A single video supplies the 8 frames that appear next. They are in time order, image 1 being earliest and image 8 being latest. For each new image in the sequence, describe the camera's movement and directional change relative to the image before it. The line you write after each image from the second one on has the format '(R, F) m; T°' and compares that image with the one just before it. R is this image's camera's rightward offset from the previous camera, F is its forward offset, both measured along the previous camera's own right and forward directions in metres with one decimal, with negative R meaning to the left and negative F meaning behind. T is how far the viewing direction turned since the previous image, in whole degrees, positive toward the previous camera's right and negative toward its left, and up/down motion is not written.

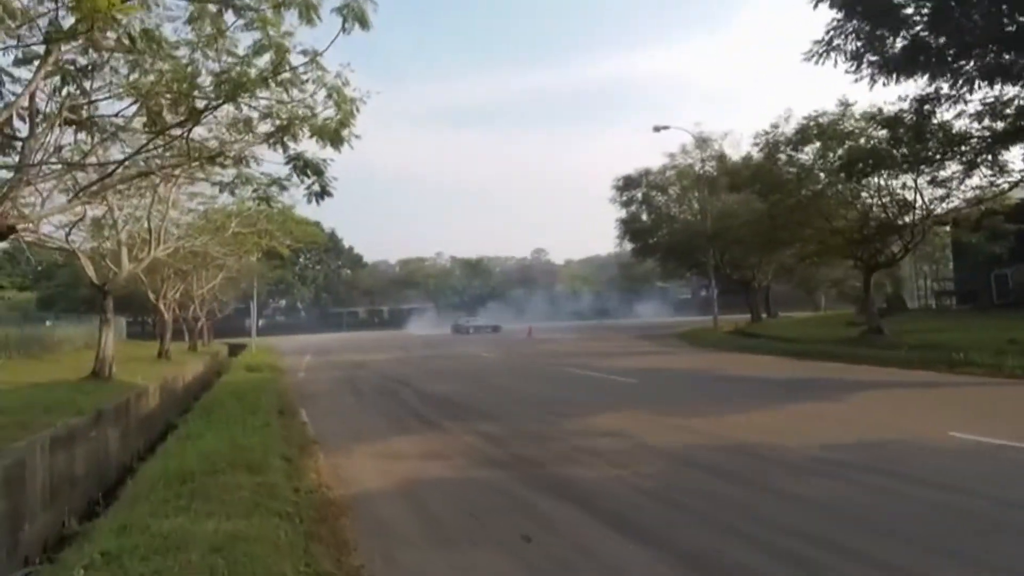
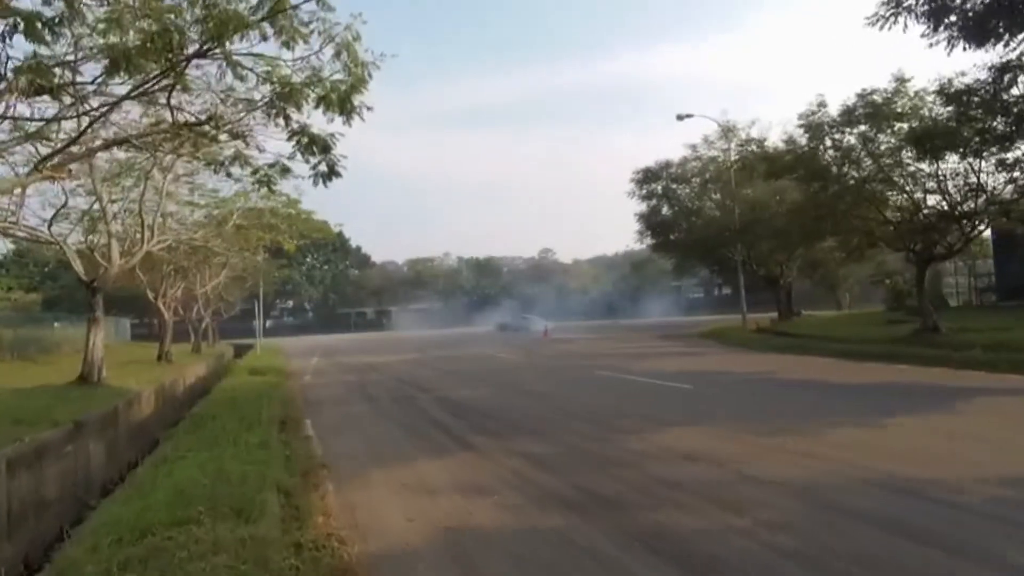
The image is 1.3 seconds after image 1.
(-0.4, +2.4) m; 0°
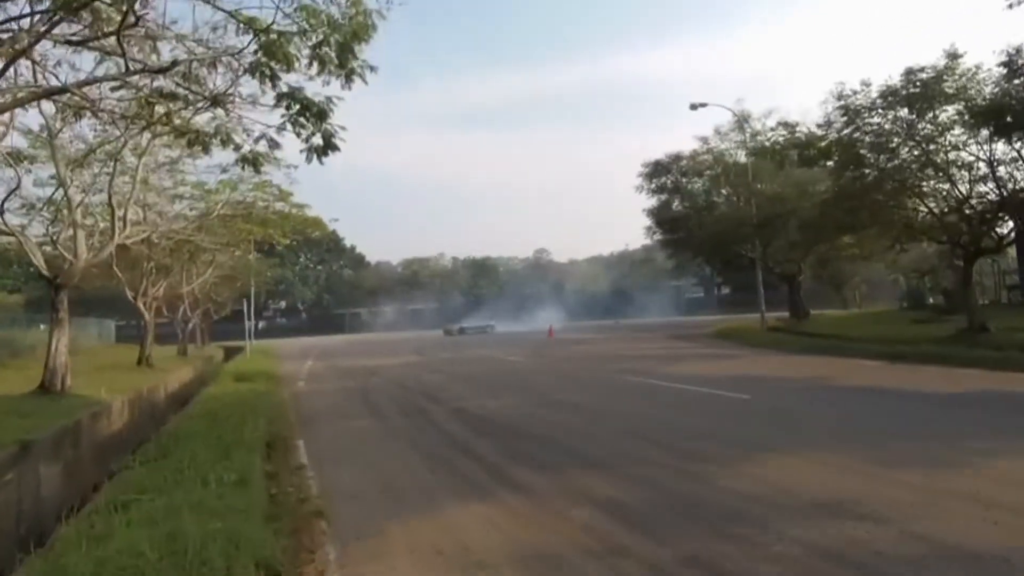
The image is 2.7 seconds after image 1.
(-0.5, +2.6) m; 0°
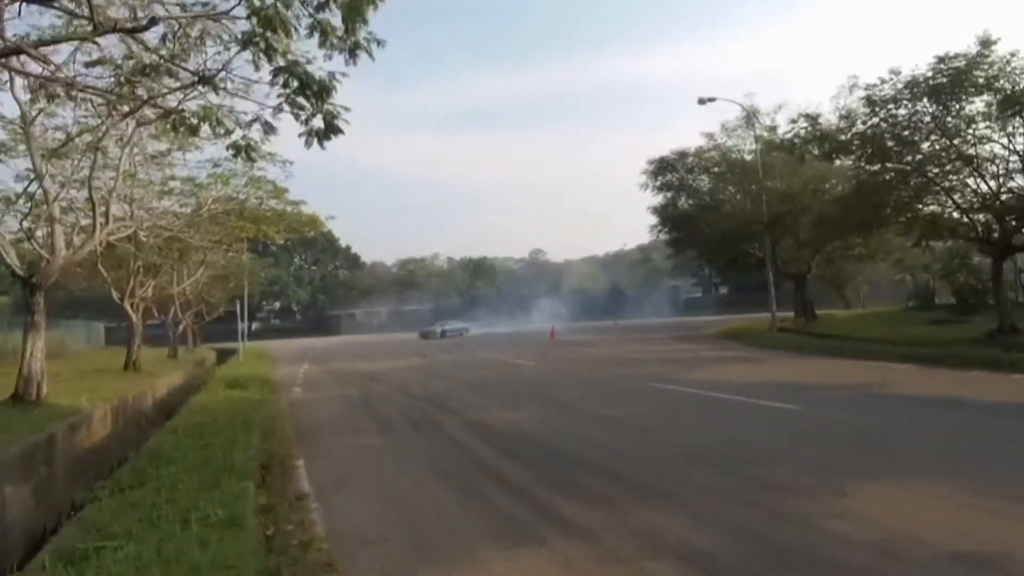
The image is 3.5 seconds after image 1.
(-0.4, +1.5) m; 0°
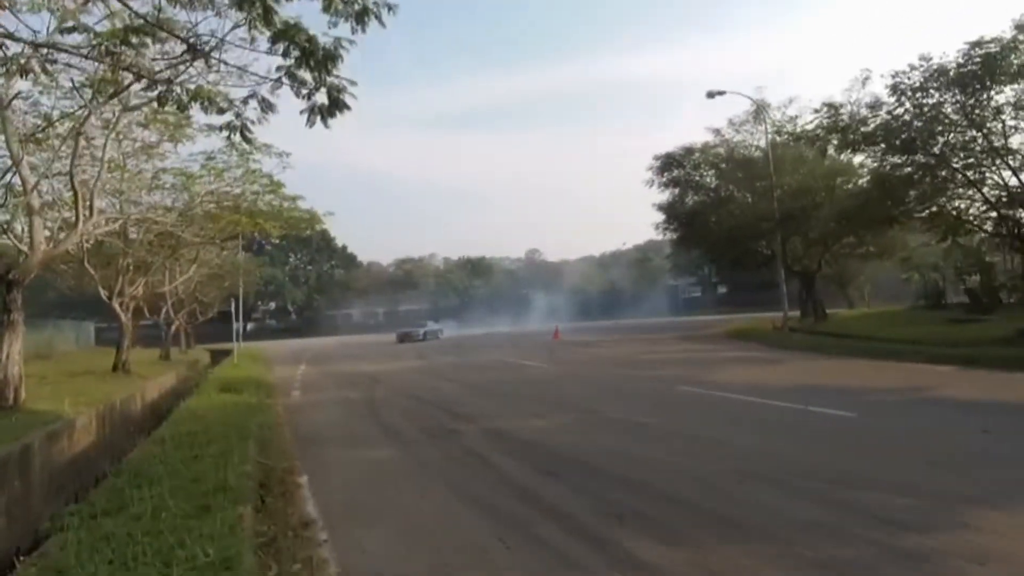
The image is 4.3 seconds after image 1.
(-0.3, +1.3) m; 0°
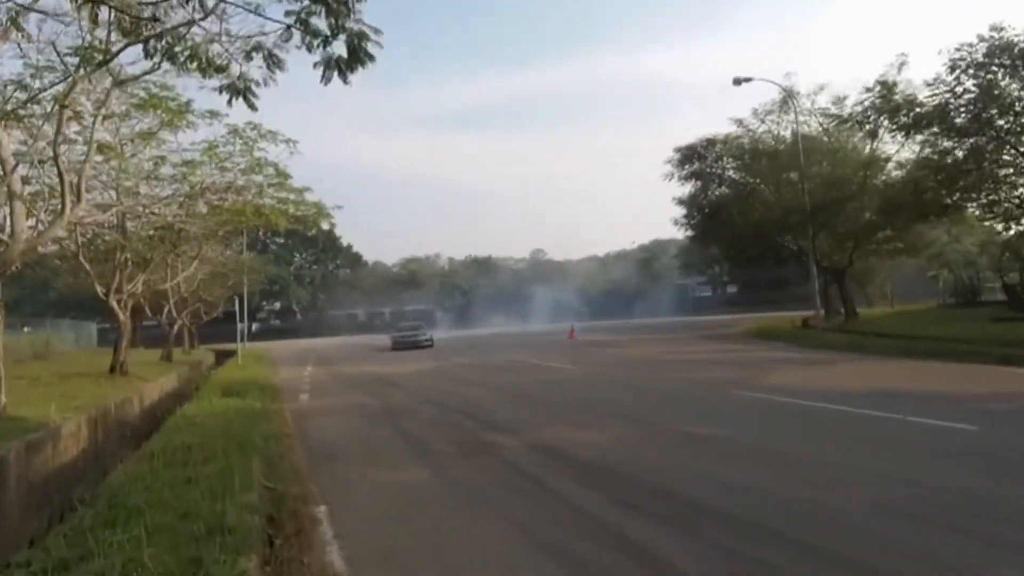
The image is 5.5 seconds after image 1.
(-0.5, +1.9) m; 0°
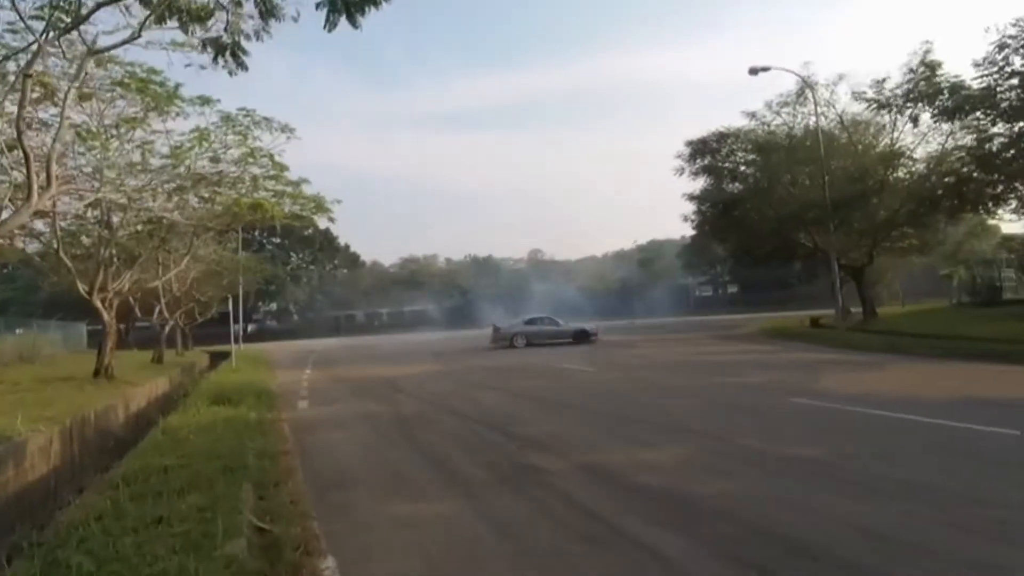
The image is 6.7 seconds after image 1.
(-0.4, +1.8) m; 0°
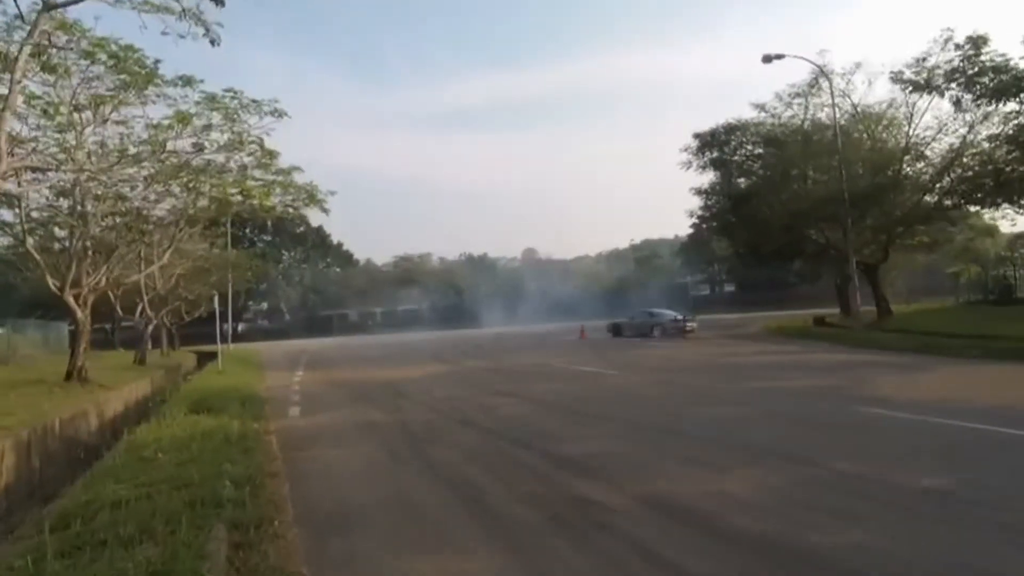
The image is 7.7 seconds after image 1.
(-0.4, +1.9) m; 0°
